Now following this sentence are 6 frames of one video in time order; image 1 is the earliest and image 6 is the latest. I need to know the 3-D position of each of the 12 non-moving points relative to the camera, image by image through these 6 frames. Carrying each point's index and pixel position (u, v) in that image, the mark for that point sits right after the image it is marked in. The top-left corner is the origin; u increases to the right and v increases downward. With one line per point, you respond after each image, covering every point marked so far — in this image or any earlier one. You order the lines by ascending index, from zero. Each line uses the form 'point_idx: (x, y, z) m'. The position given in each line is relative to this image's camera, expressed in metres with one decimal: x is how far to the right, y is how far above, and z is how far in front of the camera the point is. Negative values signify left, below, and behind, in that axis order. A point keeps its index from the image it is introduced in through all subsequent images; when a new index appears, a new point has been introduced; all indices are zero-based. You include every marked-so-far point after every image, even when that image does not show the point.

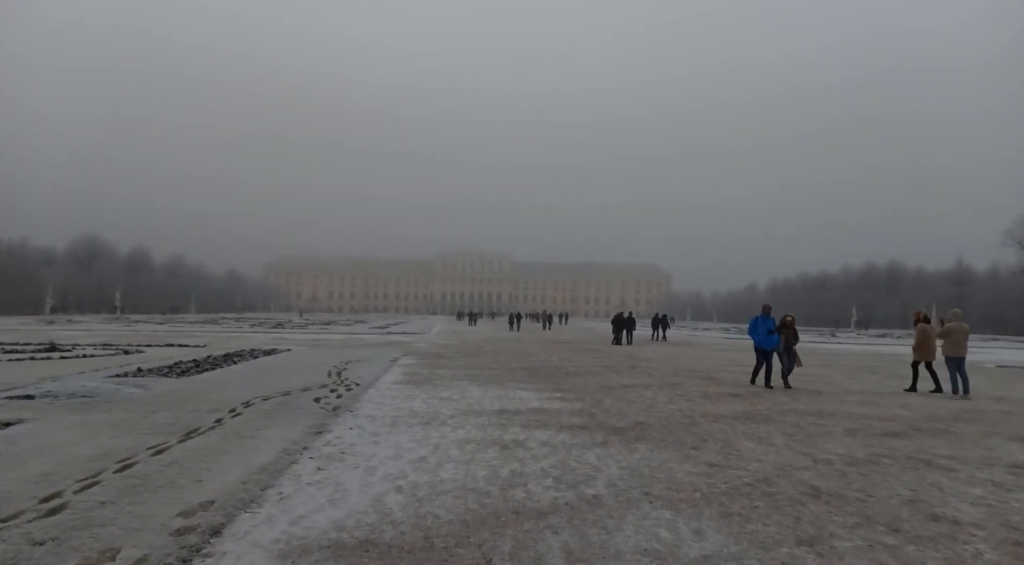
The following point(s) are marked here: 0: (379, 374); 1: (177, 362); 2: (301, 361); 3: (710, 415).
0: (-3.3, -2.3, +15.5) m
1: (-8.4, -2.0, +15.4) m
2: (-5.8, -2.1, +17.2) m
3: (+3.1, -2.1, +9.6) m
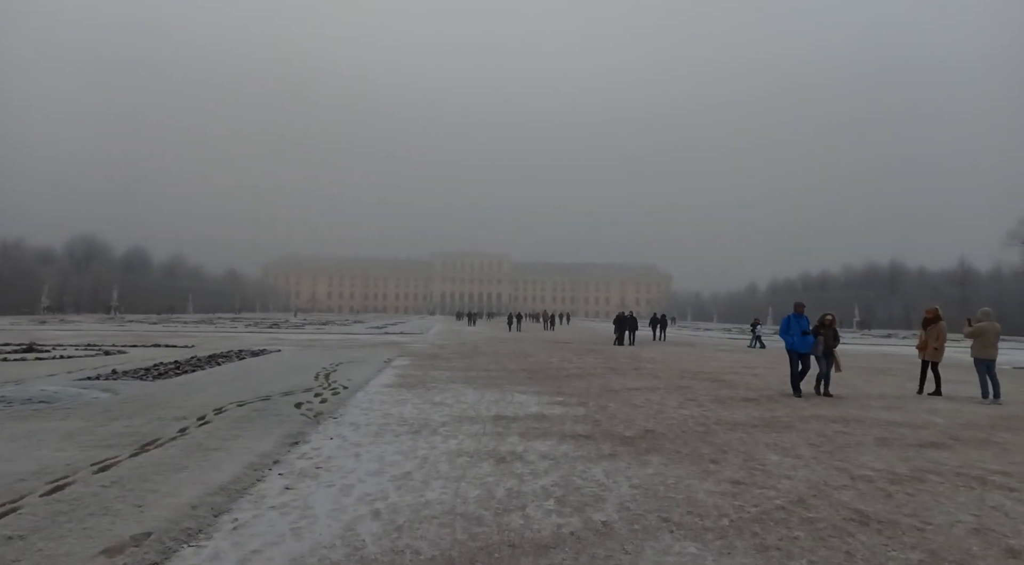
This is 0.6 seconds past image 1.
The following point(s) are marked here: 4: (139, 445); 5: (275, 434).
0: (-3.3, -2.2, +14.7) m
1: (-8.4, -1.9, +14.6) m
2: (-5.9, -2.1, +16.4) m
3: (+3.0, -2.0, +8.8) m
4: (-3.8, -1.7, +6.3) m
5: (-2.8, -1.8, +7.3) m
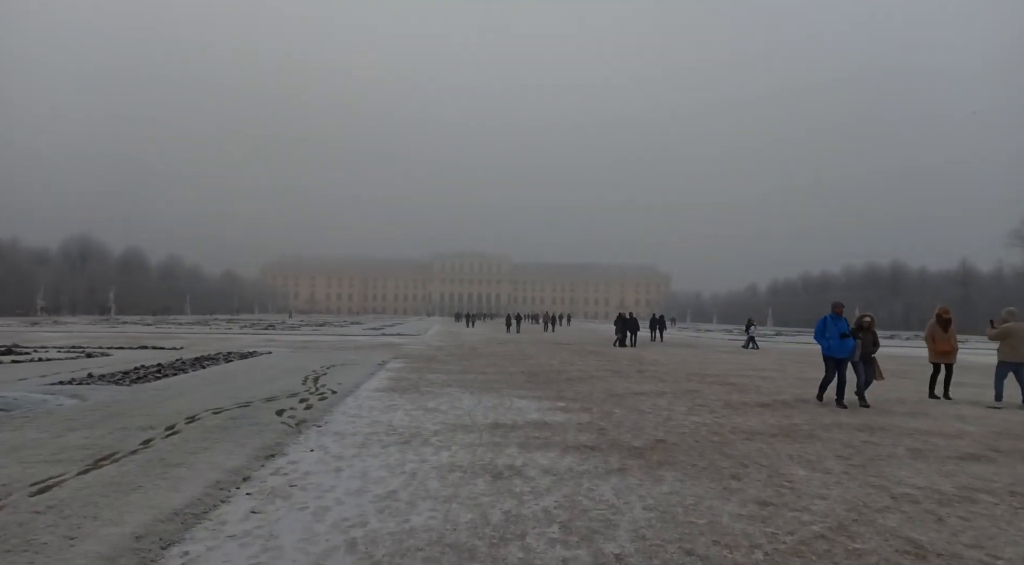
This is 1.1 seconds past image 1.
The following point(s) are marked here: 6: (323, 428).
0: (-3.4, -2.2, +14.0) m
1: (-8.4, -1.9, +14.0) m
2: (-5.9, -2.1, +15.7) m
3: (+3.0, -1.9, +8.2) m
4: (-3.8, -1.6, +5.7) m
5: (-2.8, -1.7, +6.7) m
6: (-2.4, -1.9, +8.0) m
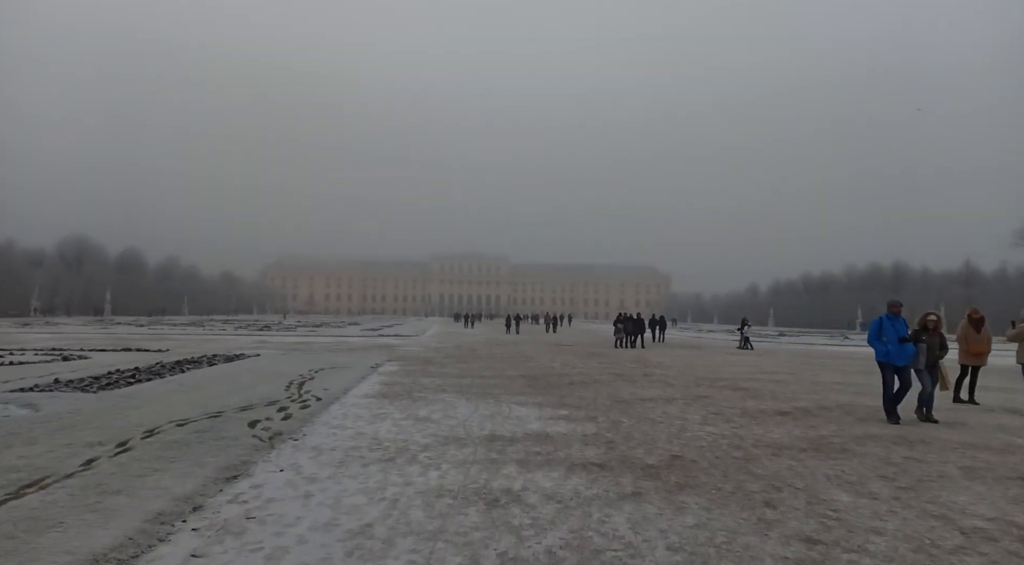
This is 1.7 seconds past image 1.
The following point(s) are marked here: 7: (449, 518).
0: (-3.4, -2.2, +13.2) m
1: (-8.4, -1.9, +13.1) m
2: (-5.9, -2.0, +14.9) m
3: (+3.0, -1.9, +7.3) m
4: (-3.8, -1.6, +4.8) m
5: (-2.8, -1.7, +5.8) m
6: (-2.5, -1.8, +7.2) m
7: (-0.5, -1.8, +4.8) m
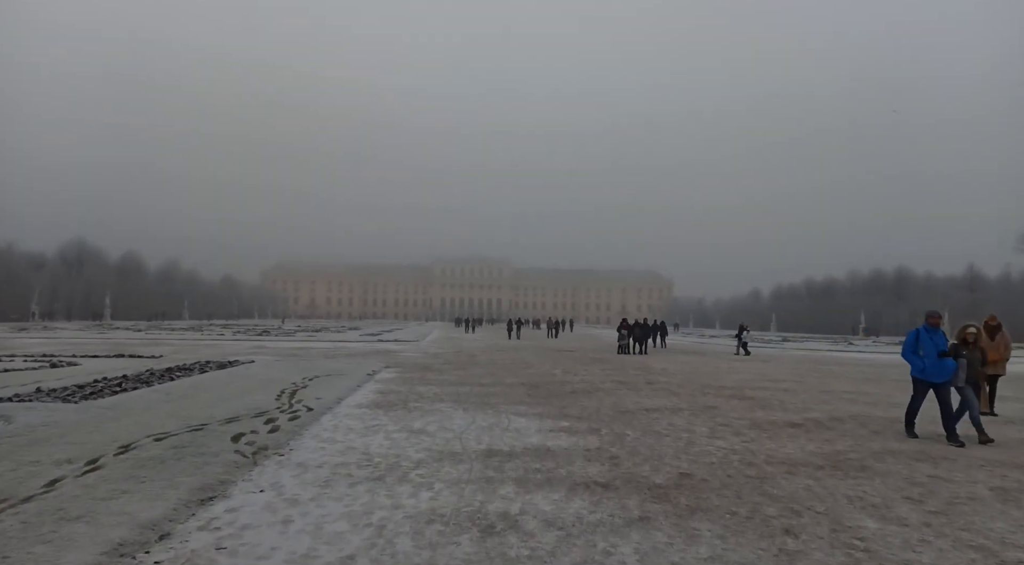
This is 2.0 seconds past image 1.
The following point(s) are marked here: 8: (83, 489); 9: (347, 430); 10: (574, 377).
0: (-3.4, -2.3, +12.7) m
1: (-8.4, -2.0, +12.7) m
2: (-5.9, -2.1, +14.5) m
3: (+3.0, -2.0, +6.9) m
4: (-3.9, -1.6, +4.4) m
5: (-2.8, -1.8, +5.4) m
6: (-2.5, -1.9, +6.8) m
7: (-0.5, -1.8, +4.3) m
8: (-3.5, -1.7, +5.1) m
9: (-2.3, -2.1, +8.8) m
10: (+1.7, -2.6, +17.4) m
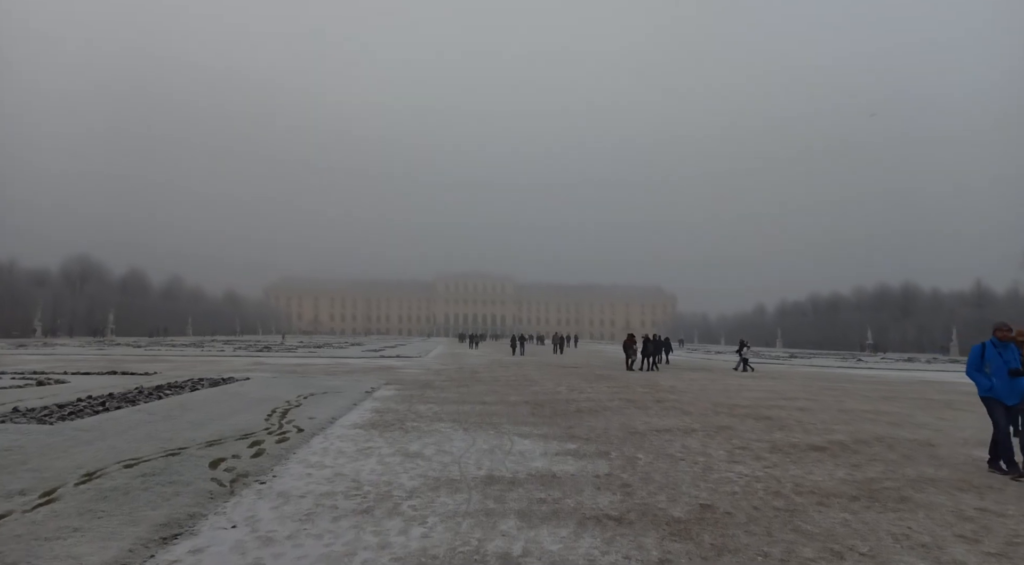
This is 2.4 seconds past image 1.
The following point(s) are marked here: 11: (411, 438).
0: (-3.3, -2.5, +12.1) m
1: (-8.4, -2.2, +12.2) m
2: (-5.8, -2.5, +13.9) m
3: (+3.0, -2.1, +6.3) m
4: (-3.8, -1.7, +3.8) m
5: (-2.8, -1.8, +4.8) m
6: (-2.4, -2.0, +6.2) m
7: (-0.5, -1.9, +3.7) m
8: (-3.5, -1.7, +4.5) m
9: (-2.3, -2.2, +8.2) m
10: (+1.8, -3.0, +16.7) m
11: (-1.5, -2.3, +9.4) m
